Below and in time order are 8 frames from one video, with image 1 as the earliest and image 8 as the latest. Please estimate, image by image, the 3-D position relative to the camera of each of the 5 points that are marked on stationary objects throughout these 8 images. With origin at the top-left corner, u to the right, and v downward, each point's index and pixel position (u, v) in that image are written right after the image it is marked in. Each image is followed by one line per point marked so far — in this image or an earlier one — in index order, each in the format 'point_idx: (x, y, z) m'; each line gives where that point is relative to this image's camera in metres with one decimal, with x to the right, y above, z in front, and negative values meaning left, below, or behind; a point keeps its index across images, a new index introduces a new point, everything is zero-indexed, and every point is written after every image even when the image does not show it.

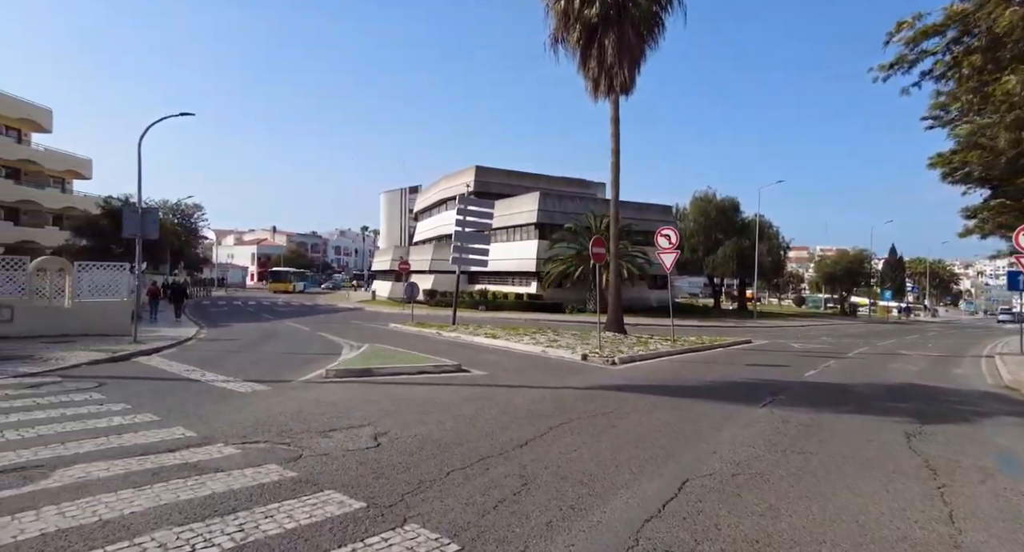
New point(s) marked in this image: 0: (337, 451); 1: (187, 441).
0: (-1.5, -1.6, +5.6) m
1: (-3.1, -1.6, +6.1) m
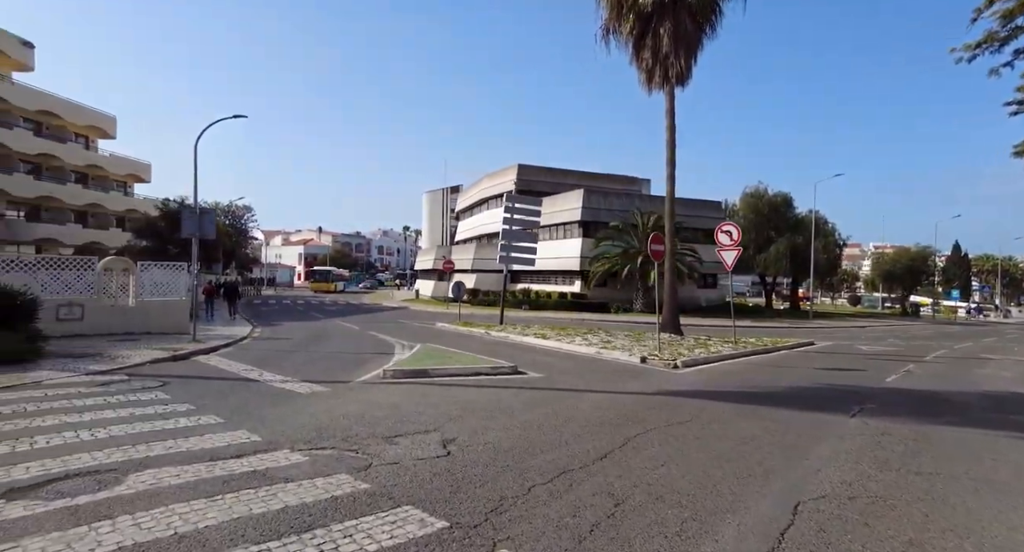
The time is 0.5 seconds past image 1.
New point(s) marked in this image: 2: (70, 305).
0: (-0.9, -1.6, +5.4) m
1: (-2.4, -1.6, +6.0) m
2: (-11.3, -0.7, +16.2) m
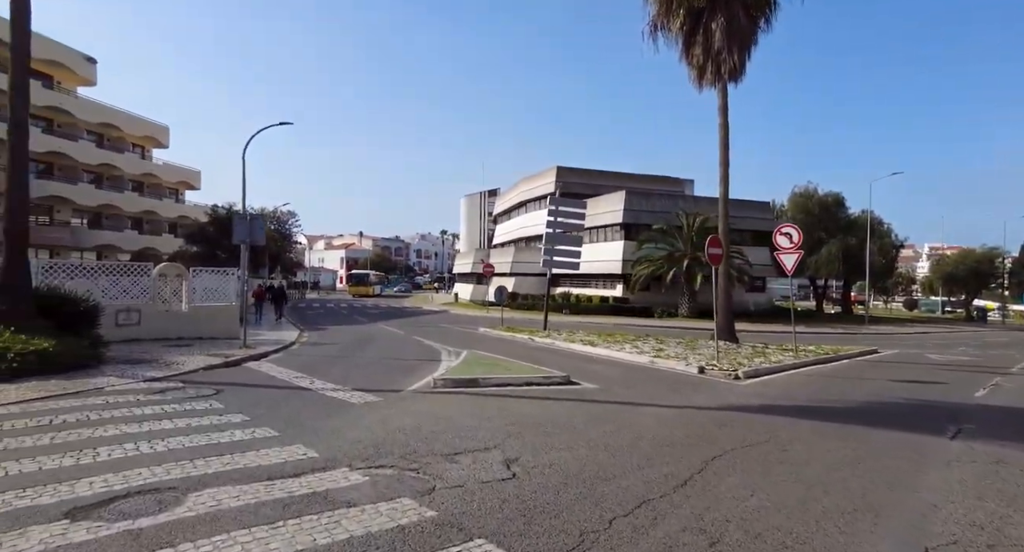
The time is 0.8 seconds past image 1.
0: (-0.3, -1.7, +5.1) m
1: (-1.8, -1.7, +5.8) m
2: (-10.0, -0.9, +16.5) m
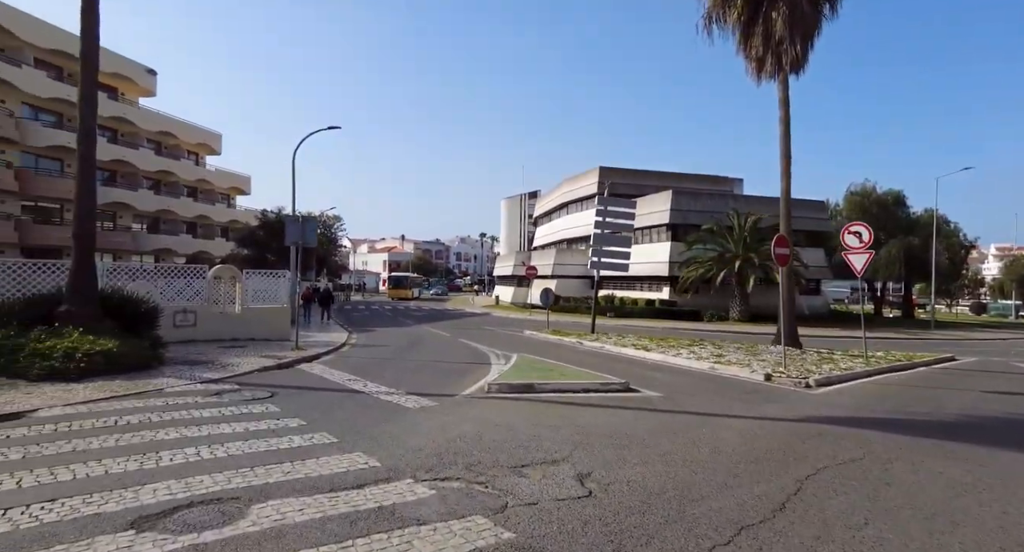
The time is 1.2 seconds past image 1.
0: (+0.3, -1.7, +4.7) m
1: (-1.2, -1.7, +5.5) m
2: (-8.7, -0.9, +16.8) m
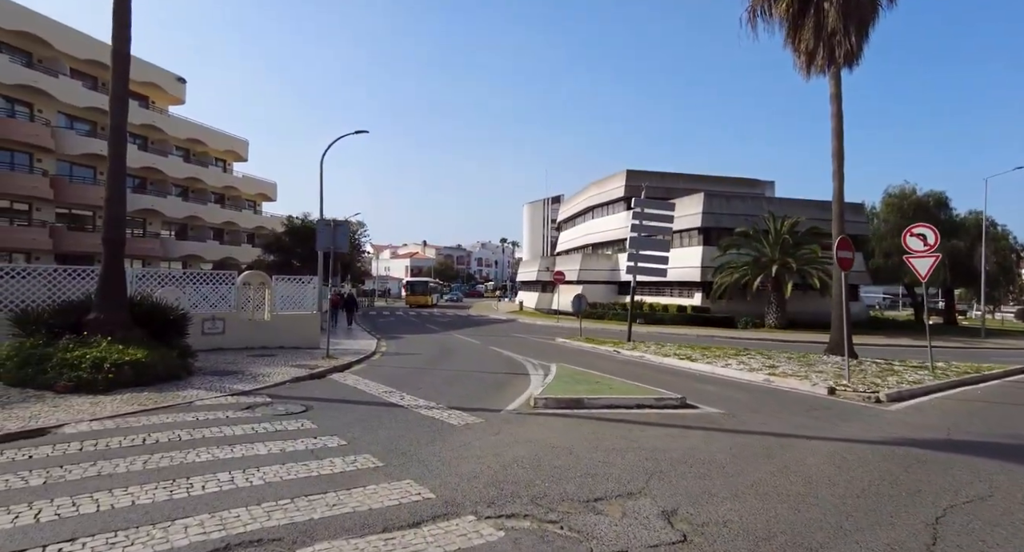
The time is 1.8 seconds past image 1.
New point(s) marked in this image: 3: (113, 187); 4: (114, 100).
0: (+0.8, -1.7, +4.0) m
1: (-0.6, -1.8, +4.9) m
2: (-7.7, -1.1, +16.4) m
3: (-7.2, +1.6, +11.4) m
4: (-7.2, +3.2, +11.5) m
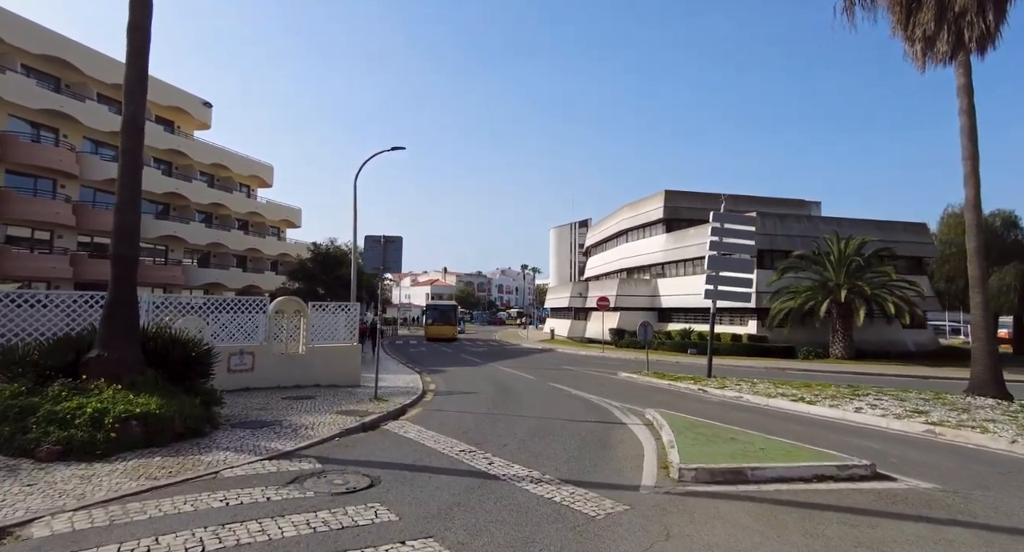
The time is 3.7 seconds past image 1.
0: (+2.2, -1.8, +1.5) m
1: (+0.8, -1.9, +2.4) m
2: (-6.0, -1.7, +14.1) m
3: (-5.7, +1.2, +9.2) m
4: (-5.7, +2.8, +9.3) m
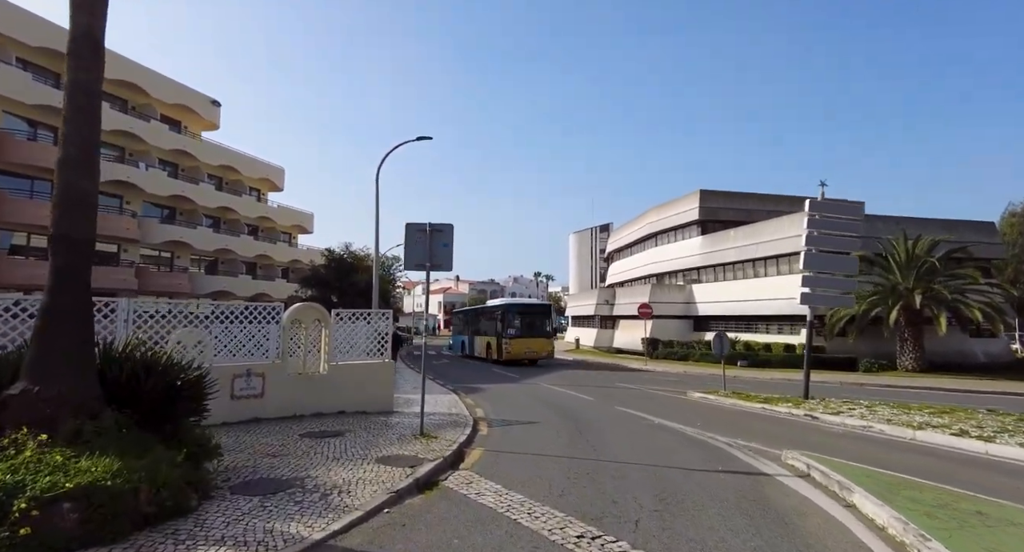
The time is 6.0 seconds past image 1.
0: (+3.4, -1.6, -1.6) m
1: (+2.0, -1.7, -0.7) m
2: (-4.7, -1.7, +11.1) m
3: (-4.4, +1.3, +6.3) m
4: (-4.4, +2.8, +6.4) m
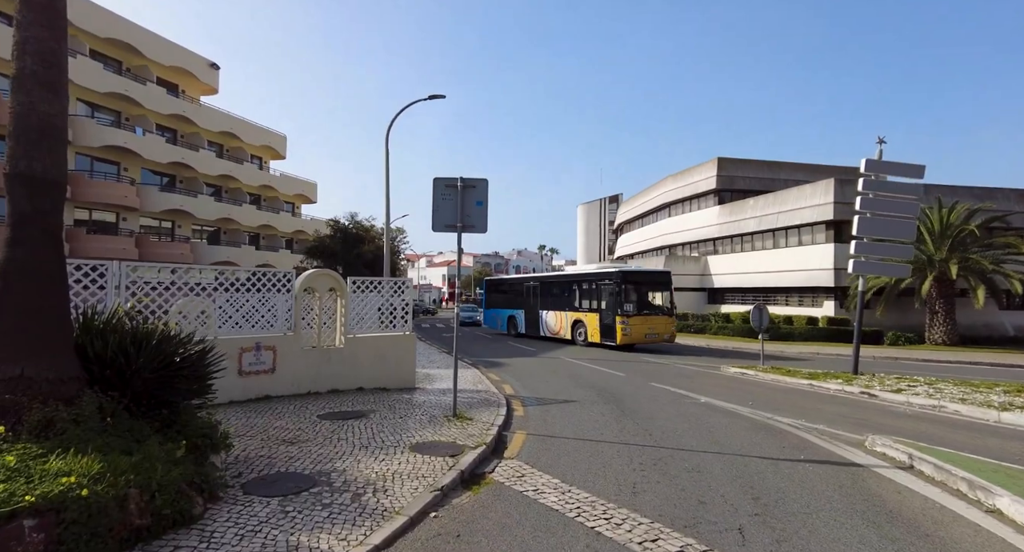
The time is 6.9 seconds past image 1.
0: (+4.0, -1.5, -2.8) m
1: (+2.6, -1.6, -1.9) m
2: (-4.0, -1.1, +10.0) m
3: (-3.7, +1.6, +5.0) m
4: (-3.8, +3.2, +5.1) m
